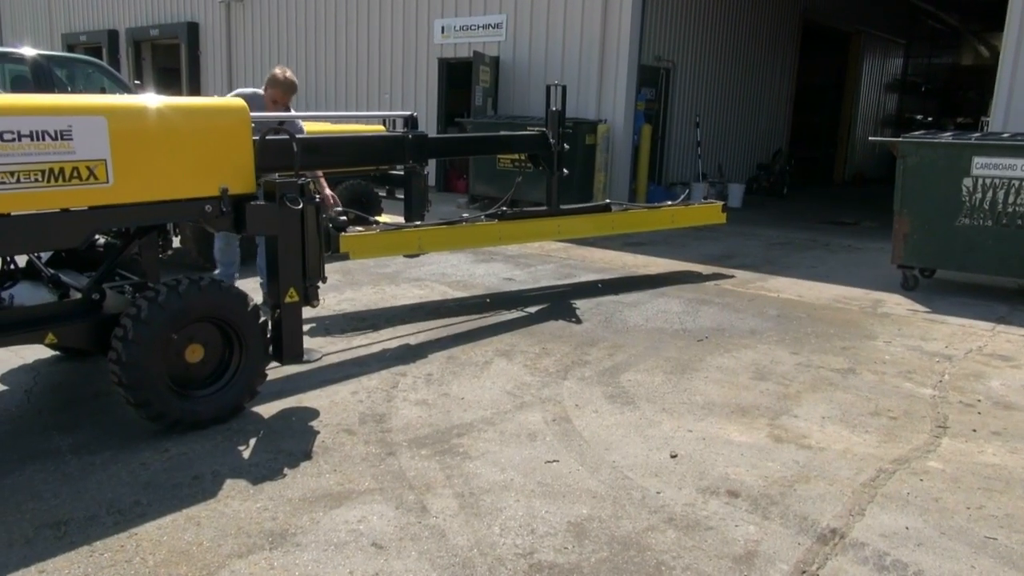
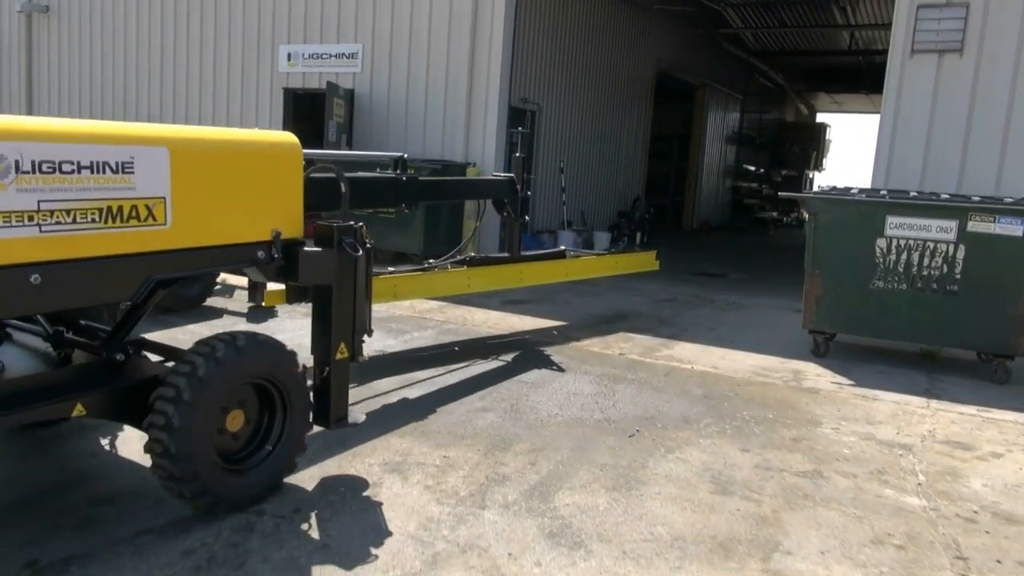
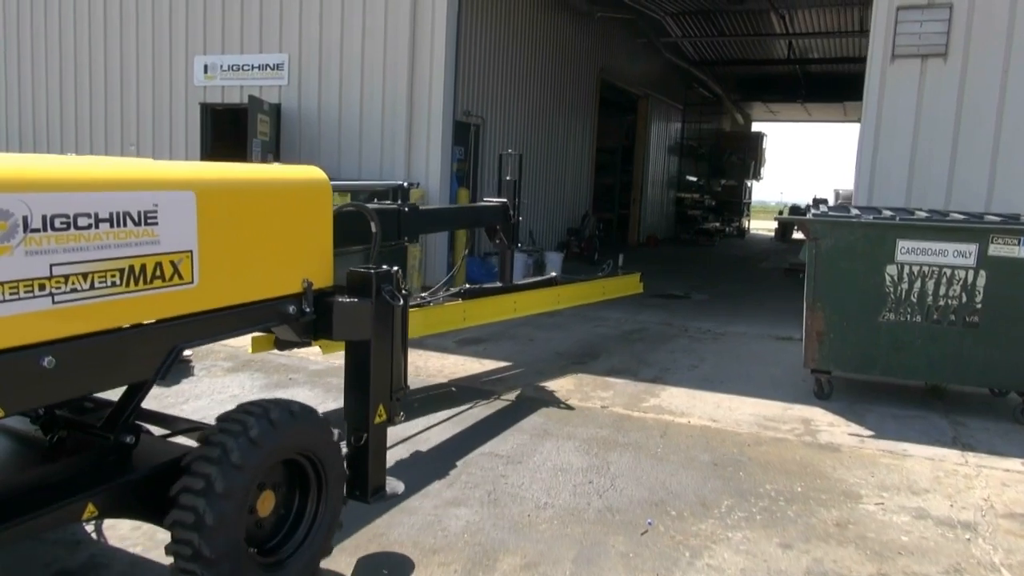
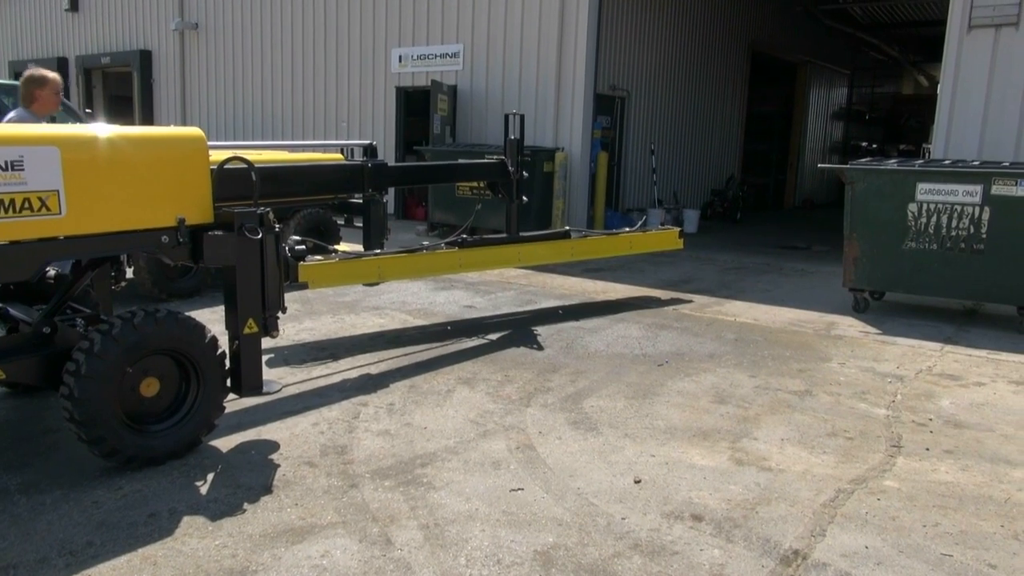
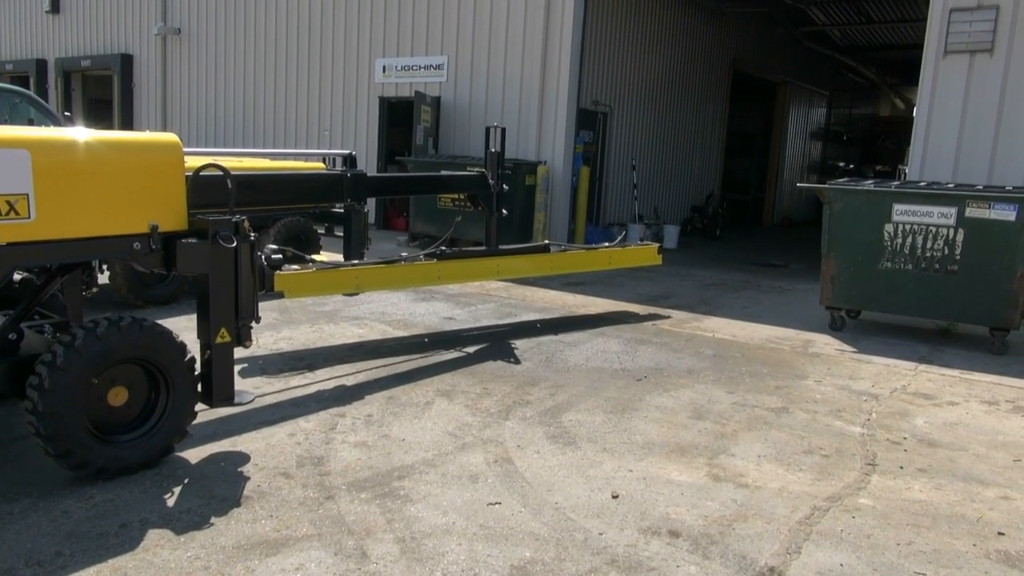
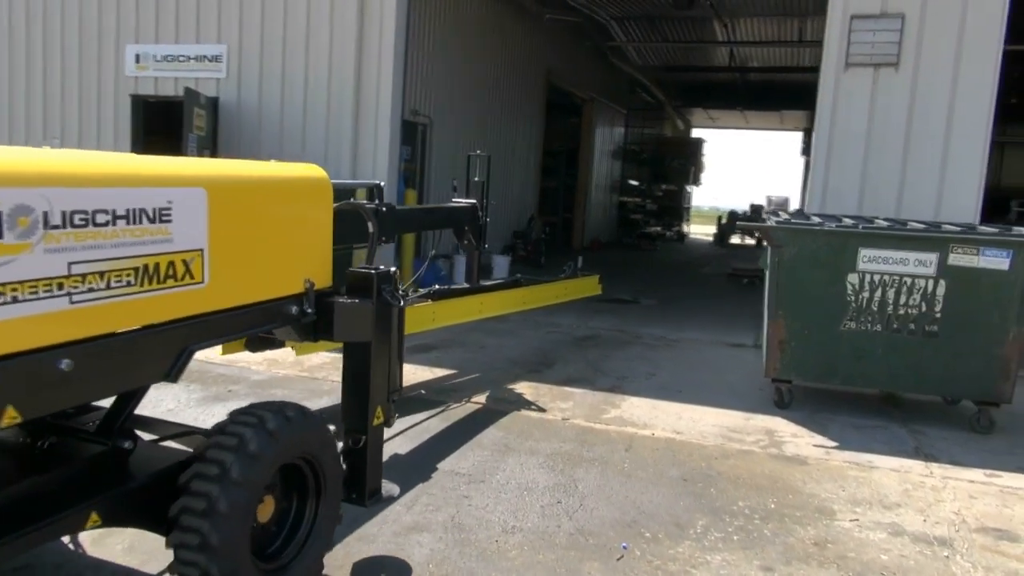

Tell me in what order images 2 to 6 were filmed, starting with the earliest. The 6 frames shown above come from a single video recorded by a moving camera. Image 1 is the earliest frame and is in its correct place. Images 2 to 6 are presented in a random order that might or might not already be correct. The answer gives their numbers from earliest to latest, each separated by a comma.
4, 5, 2, 3, 6
